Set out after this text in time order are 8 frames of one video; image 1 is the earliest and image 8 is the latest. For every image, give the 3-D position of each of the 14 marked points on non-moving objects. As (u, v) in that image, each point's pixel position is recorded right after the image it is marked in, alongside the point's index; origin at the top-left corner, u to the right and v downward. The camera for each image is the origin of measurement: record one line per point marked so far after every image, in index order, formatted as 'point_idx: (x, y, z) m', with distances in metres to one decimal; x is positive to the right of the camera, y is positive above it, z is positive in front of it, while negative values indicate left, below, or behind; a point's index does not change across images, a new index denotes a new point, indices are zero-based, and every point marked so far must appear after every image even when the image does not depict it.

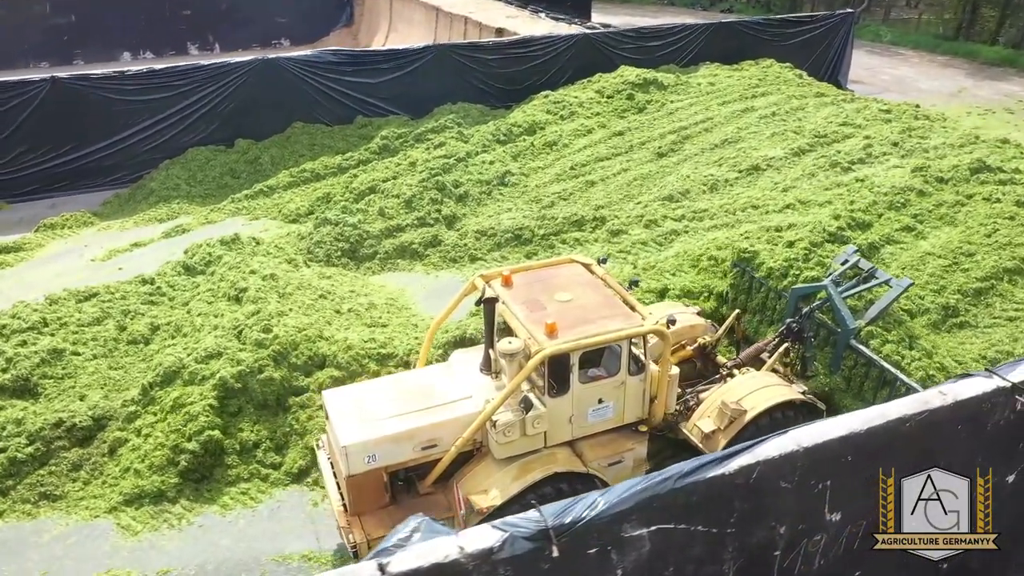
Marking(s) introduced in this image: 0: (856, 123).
0: (+4.4, +2.1, +10.6) m
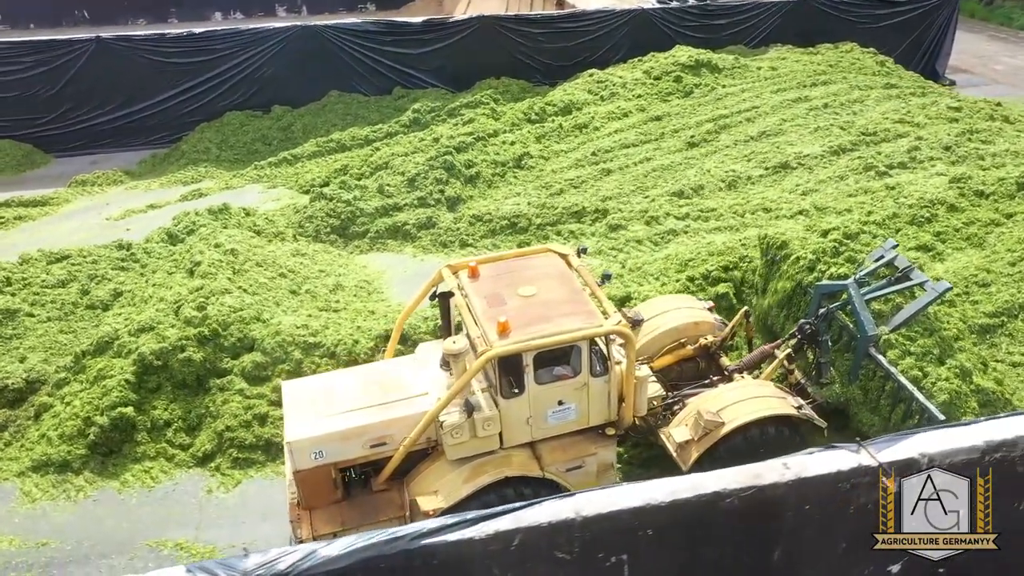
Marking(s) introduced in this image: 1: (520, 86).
0: (+4.7, +1.9, +9.5) m
1: (+0.1, +3.0, +12.2) m
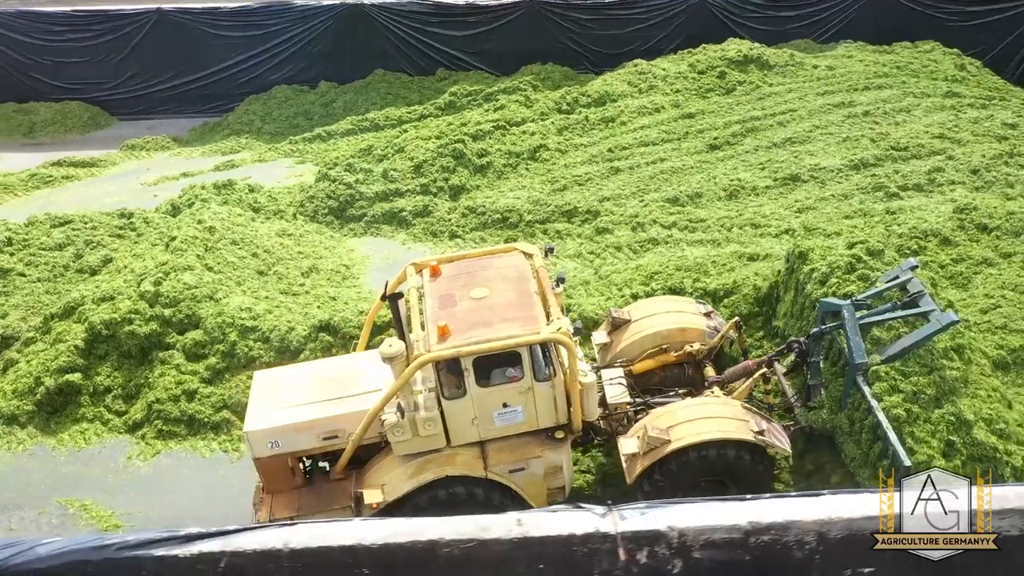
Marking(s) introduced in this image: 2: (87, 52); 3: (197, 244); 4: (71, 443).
0: (+4.7, +1.6, +8.7) m
1: (+0.7, +3.1, +12.0) m
2: (-6.2, +3.5, +12.0) m
3: (-2.9, +0.4, +7.3) m
4: (-3.2, -1.1, +6.0) m
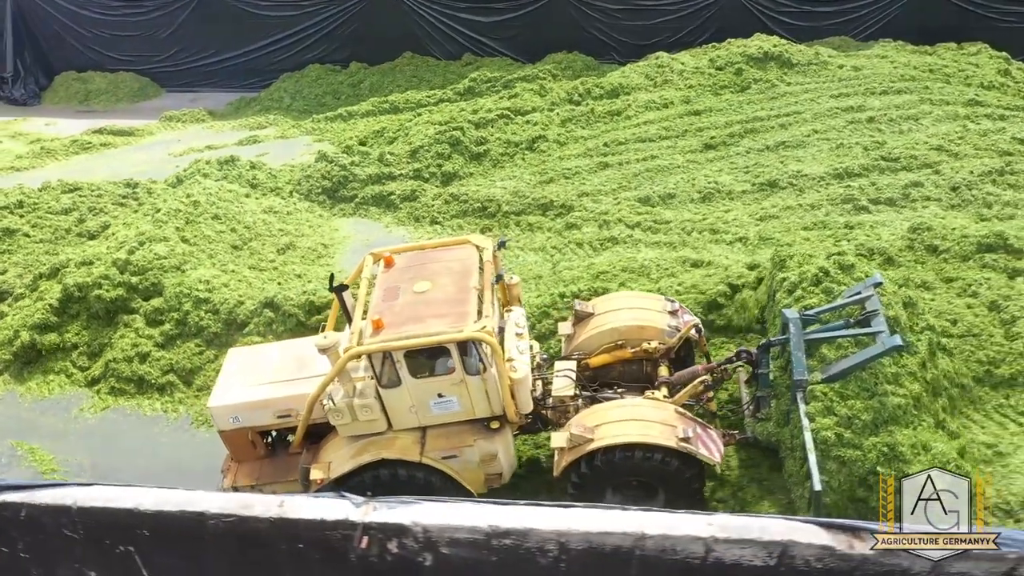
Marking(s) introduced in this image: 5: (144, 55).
0: (+4.5, +1.4, +8.3) m
1: (+1.1, +3.3, +12.0) m
2: (-5.8, +4.1, +12.8) m
3: (-3.2, +0.7, +7.9) m
4: (-3.9, -0.8, +6.6) m
5: (-5.9, +3.7, +13.0) m
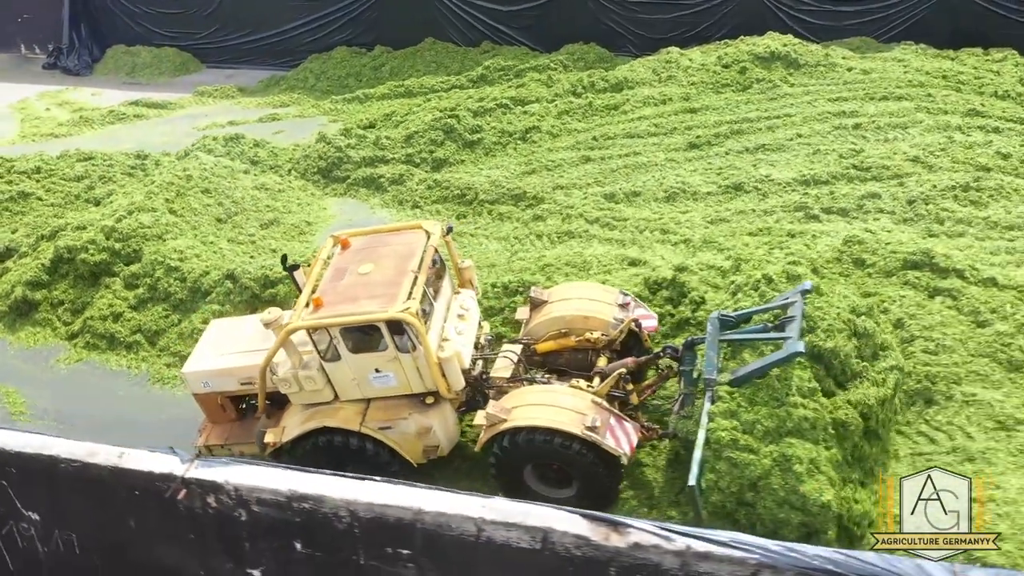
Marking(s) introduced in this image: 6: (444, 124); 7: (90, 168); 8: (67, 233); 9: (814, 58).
0: (+4.2, +1.3, +8.1) m
1: (+1.3, +3.4, +12.1) m
2: (-5.4, +4.7, +13.6) m
3: (-3.6, +1.0, +8.5) m
4: (-4.4, -0.5, +7.4) m
5: (-5.5, +4.3, +13.8) m
6: (-0.8, +2.0, +10.2) m
7: (-4.7, +1.3, +9.2) m
8: (-4.3, +0.5, +7.9) m
9: (+4.0, +3.0, +10.8) m
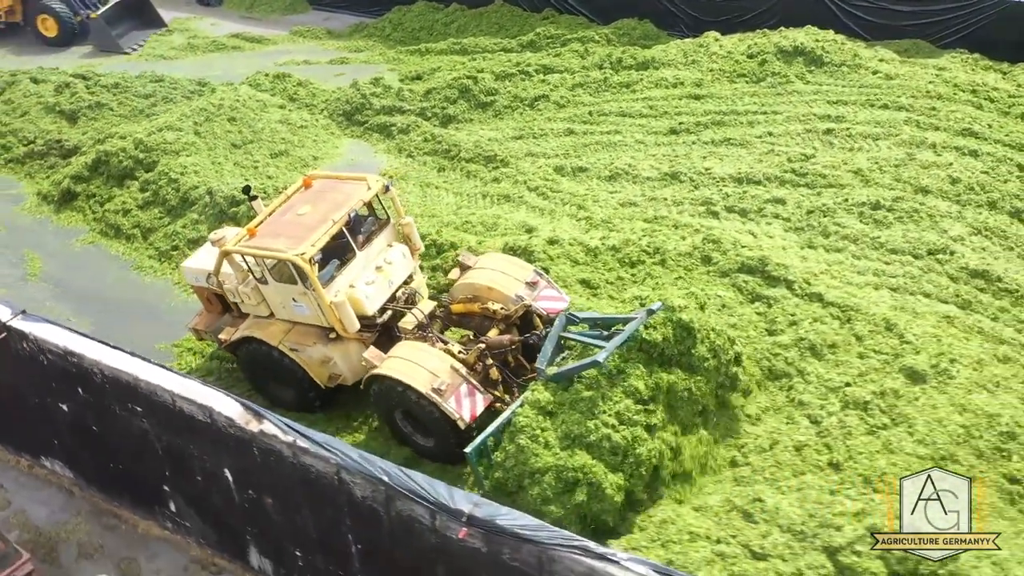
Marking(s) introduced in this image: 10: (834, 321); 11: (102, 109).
0: (+3.6, +1.1, +8.0) m
1: (+2.0, +3.9, +12.4) m
2: (-3.9, +6.3, +15.2) m
3: (-3.8, +2.1, +10.1) m
4: (-5.1, +0.8, +9.3) m
5: (-4.0, +5.9, +15.5) m
6: (-0.7, +2.8, +11.1) m
7: (-4.8, +2.7, +11.0) m
8: (-4.8, +1.8, +9.7) m
9: (+4.2, +3.0, +10.5) m
10: (+2.4, -0.2, +6.1) m
11: (-5.3, +2.3, +10.7) m
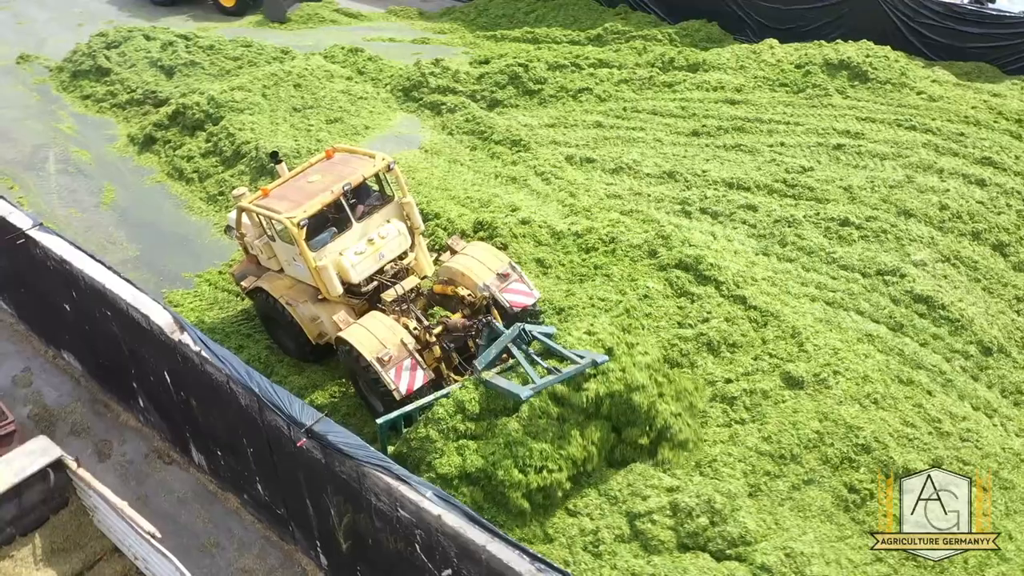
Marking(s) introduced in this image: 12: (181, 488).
0: (+3.5, +0.9, +8.0) m
1: (+3.0, +3.9, +12.5) m
2: (-2.0, +7.0, +16.2) m
3: (-3.3, +2.9, +11.3) m
4: (-4.9, +1.7, +10.7) m
5: (-2.1, +6.6, +16.5) m
6: (0.0, +3.1, +11.7) m
7: (-4.0, +3.5, +12.3) m
8: (-4.3, +2.6, +11.1) m
9: (+4.8, +2.7, +10.4) m
10: (+1.8, -0.3, +6.4) m
11: (-4.6, +3.2, +12.1) m
12: (-2.6, -1.6, +6.4) m
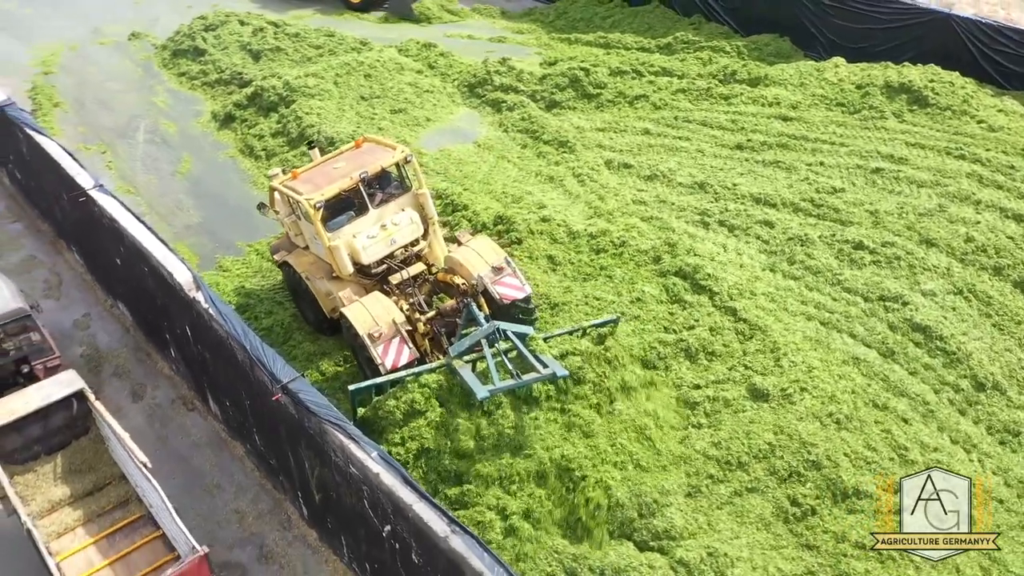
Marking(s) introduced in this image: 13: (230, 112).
0: (+3.7, +0.7, +8.0) m
1: (+4.0, +3.6, +12.5) m
2: (-0.2, +7.2, +16.7) m
3: (-2.4, +3.2, +12.0) m
4: (-4.2, +2.2, +11.7) m
5: (-0.3, +6.8, +17.0) m
6: (+0.9, +3.1, +12.0) m
7: (-3.0, +3.9, +13.1) m
8: (-3.5, +3.1, +11.9) m
9: (+5.4, +2.3, +10.1) m
10: (+1.8, -0.4, +6.5) m
11: (-3.6, +3.7, +12.9) m
12: (-2.7, -1.2, +7.1) m
13: (-4.1, +2.6, +11.8) m
